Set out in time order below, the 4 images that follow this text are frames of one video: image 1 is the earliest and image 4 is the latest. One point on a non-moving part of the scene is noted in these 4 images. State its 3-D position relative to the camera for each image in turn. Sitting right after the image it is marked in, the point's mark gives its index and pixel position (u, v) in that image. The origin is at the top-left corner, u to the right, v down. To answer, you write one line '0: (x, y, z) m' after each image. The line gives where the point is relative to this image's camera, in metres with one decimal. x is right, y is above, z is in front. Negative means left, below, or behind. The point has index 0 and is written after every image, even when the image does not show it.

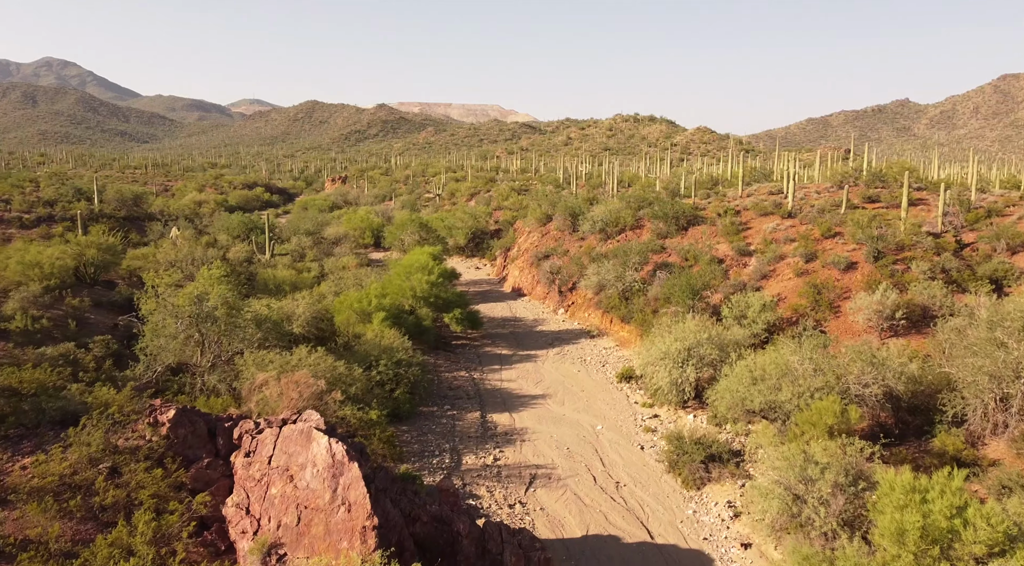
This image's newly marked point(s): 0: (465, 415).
0: (-1.1, -3.2, +18.7) m
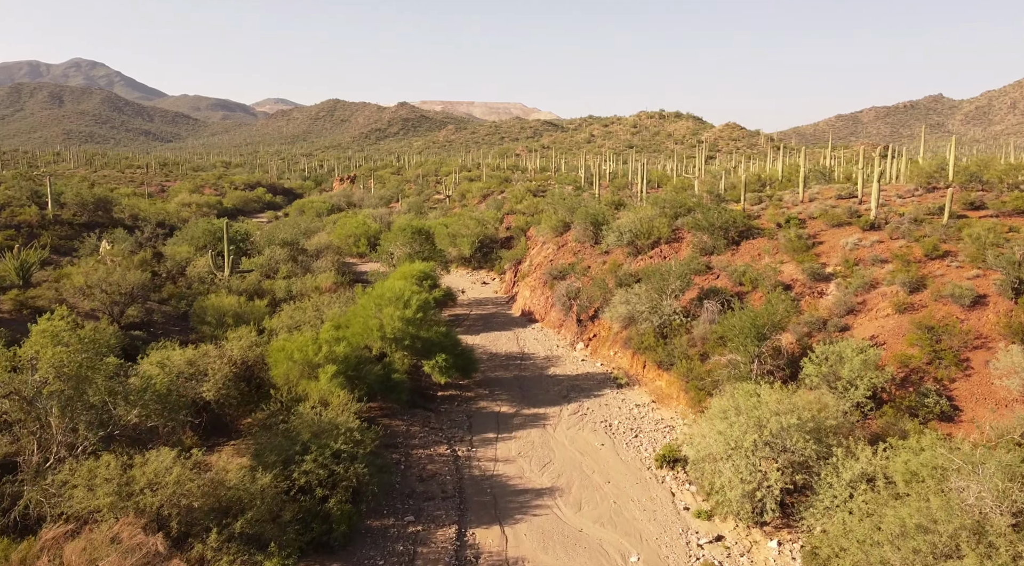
0: (-1.3, -4.0, +12.7) m
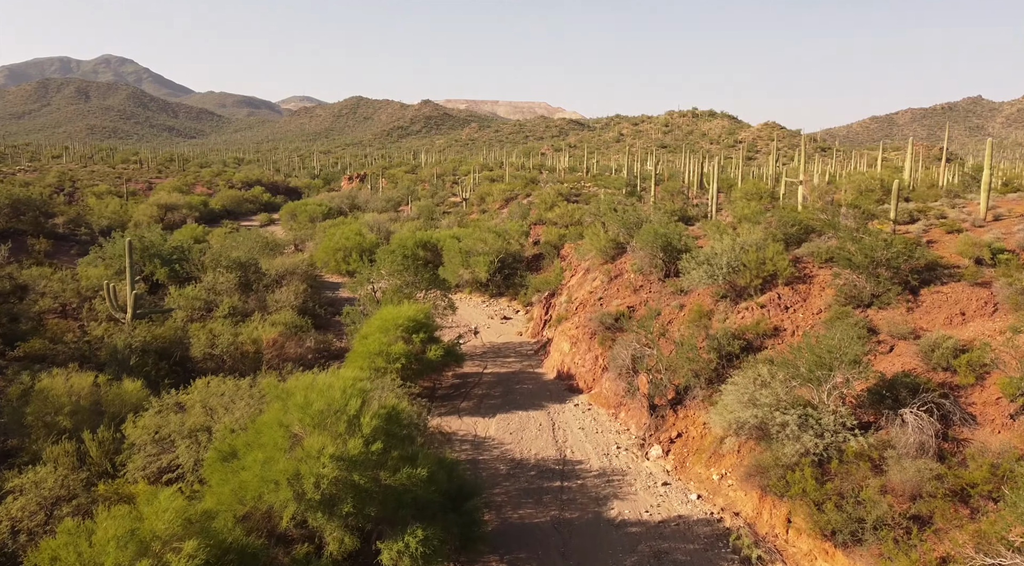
0: (-0.9, -5.3, +3.6) m
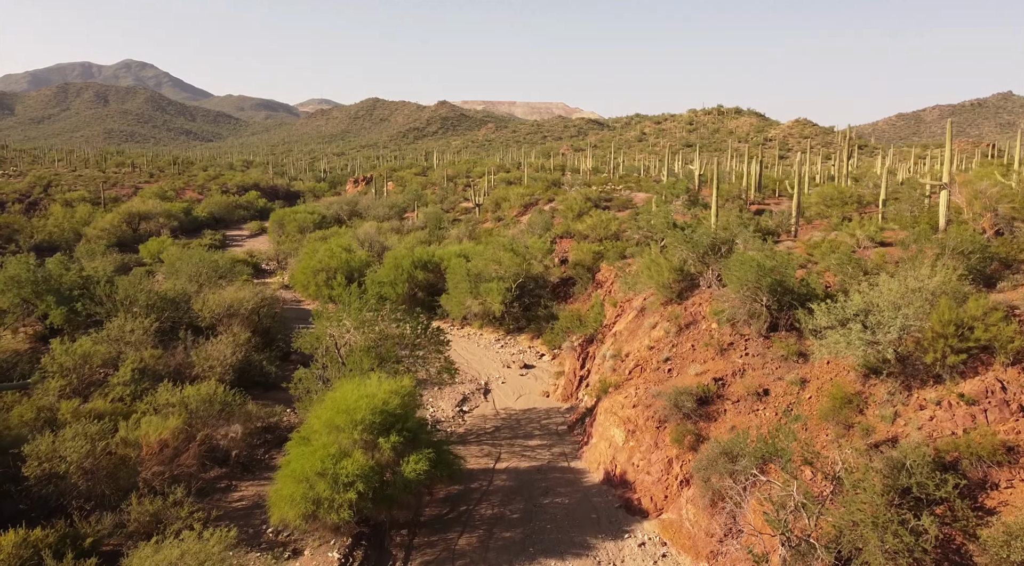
0: (-0.9, -6.3, -3.3) m
